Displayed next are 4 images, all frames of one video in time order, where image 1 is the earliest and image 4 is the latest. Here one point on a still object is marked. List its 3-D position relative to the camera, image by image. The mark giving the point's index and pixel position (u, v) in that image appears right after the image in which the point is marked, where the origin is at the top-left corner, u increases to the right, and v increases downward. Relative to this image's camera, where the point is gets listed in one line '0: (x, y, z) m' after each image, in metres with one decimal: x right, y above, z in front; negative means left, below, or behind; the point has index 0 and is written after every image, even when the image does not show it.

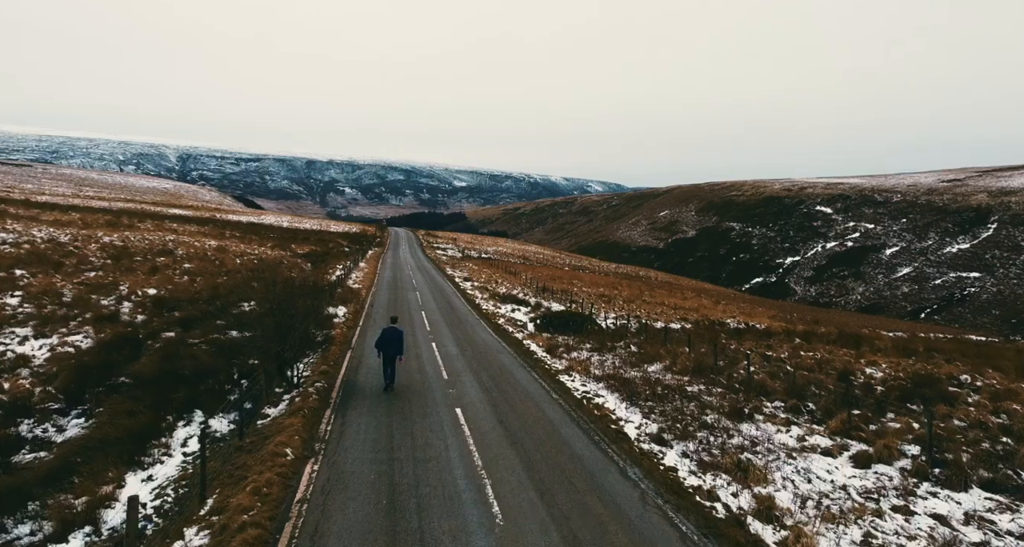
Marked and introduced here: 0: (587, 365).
0: (+2.5, -3.0, +19.3) m
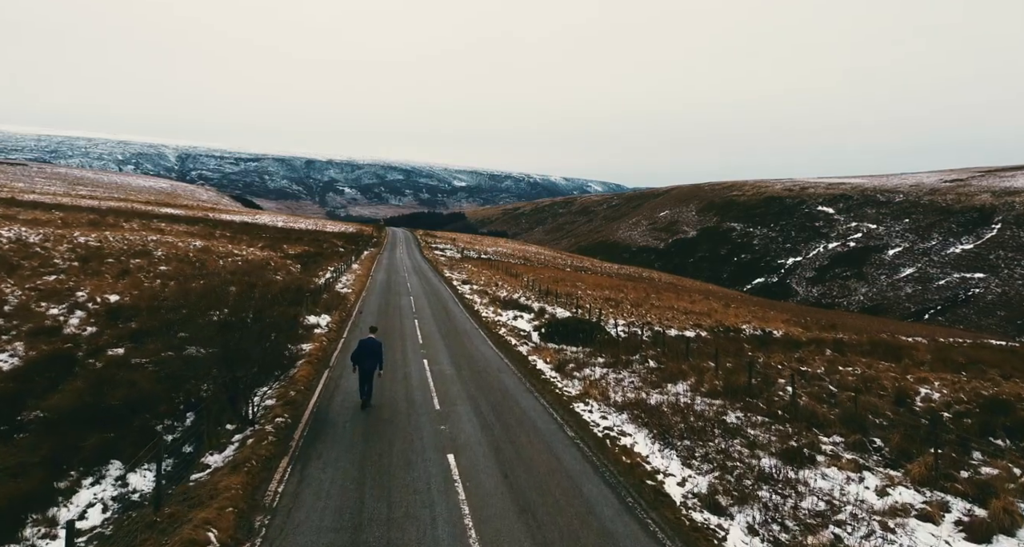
0: (+2.6, -3.2, +16.5) m
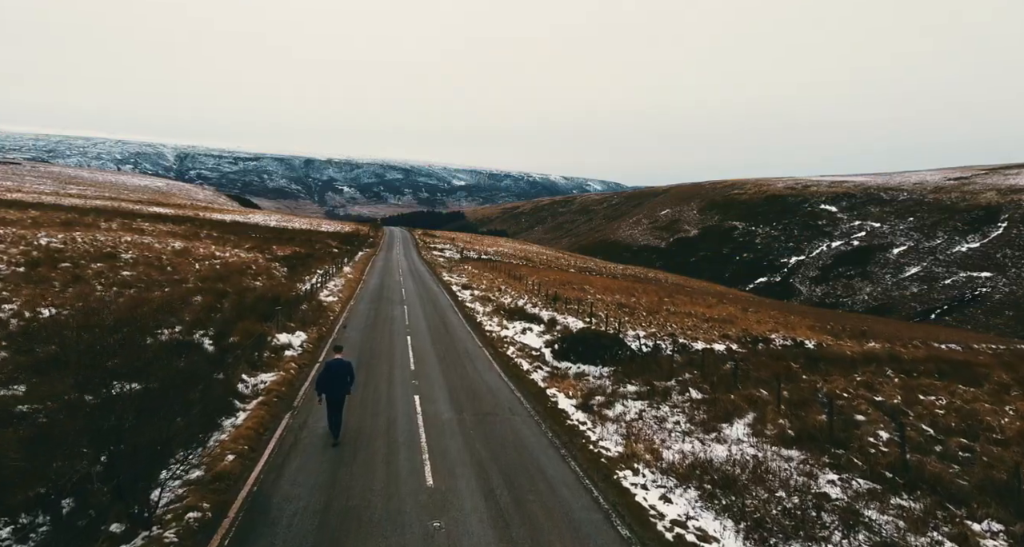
0: (+2.9, -3.5, +12.5) m
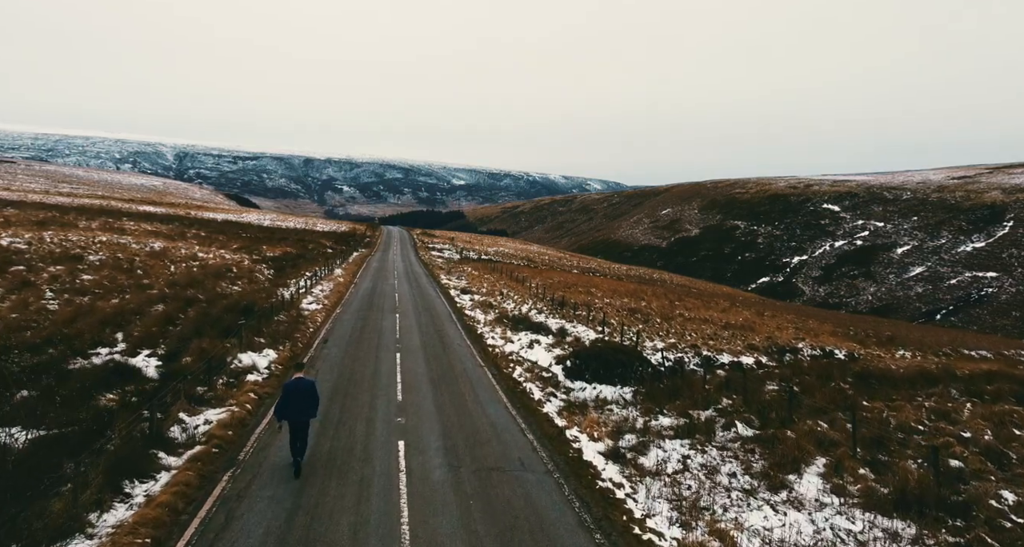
0: (+3.2, -3.8, +9.2) m
